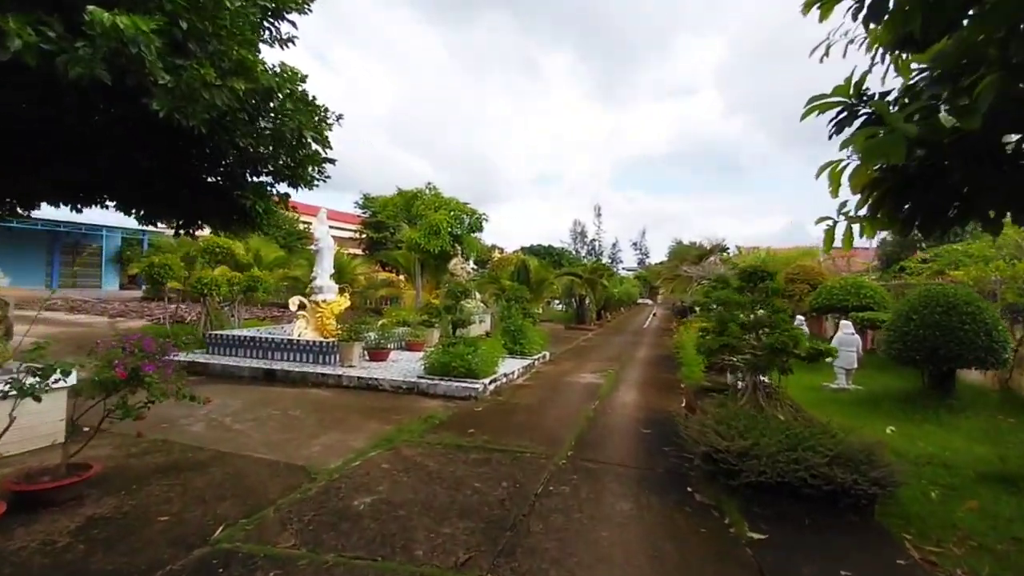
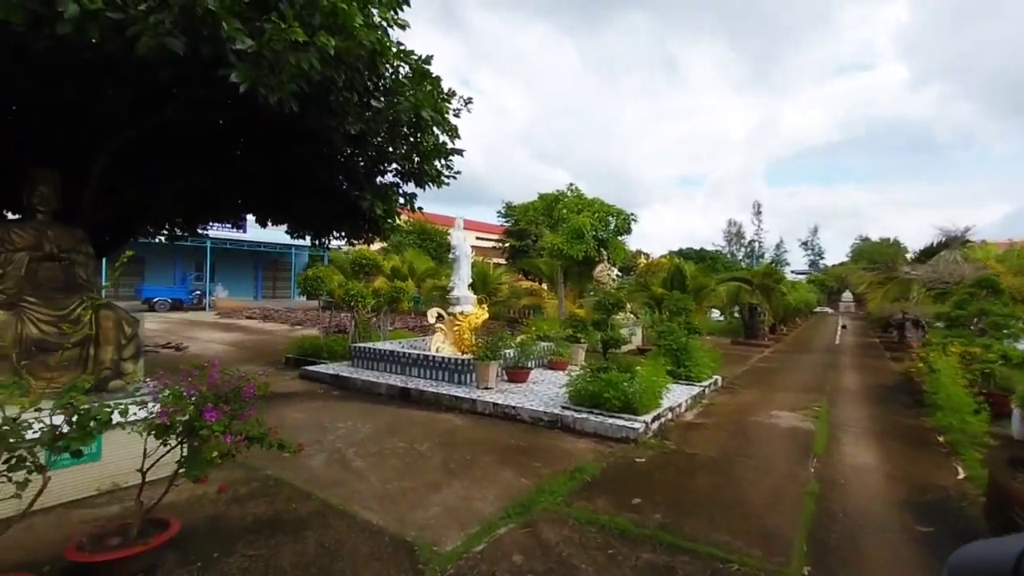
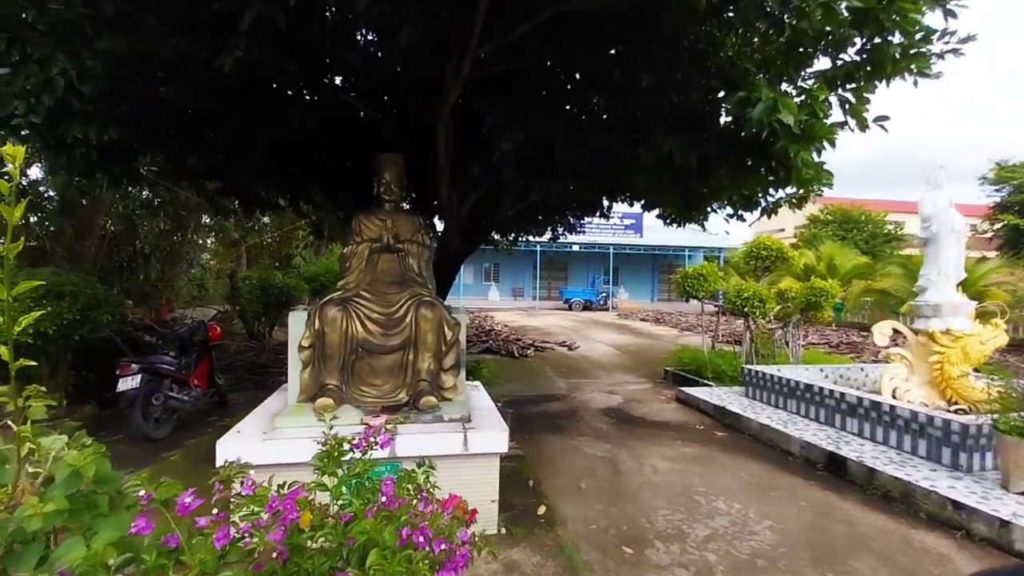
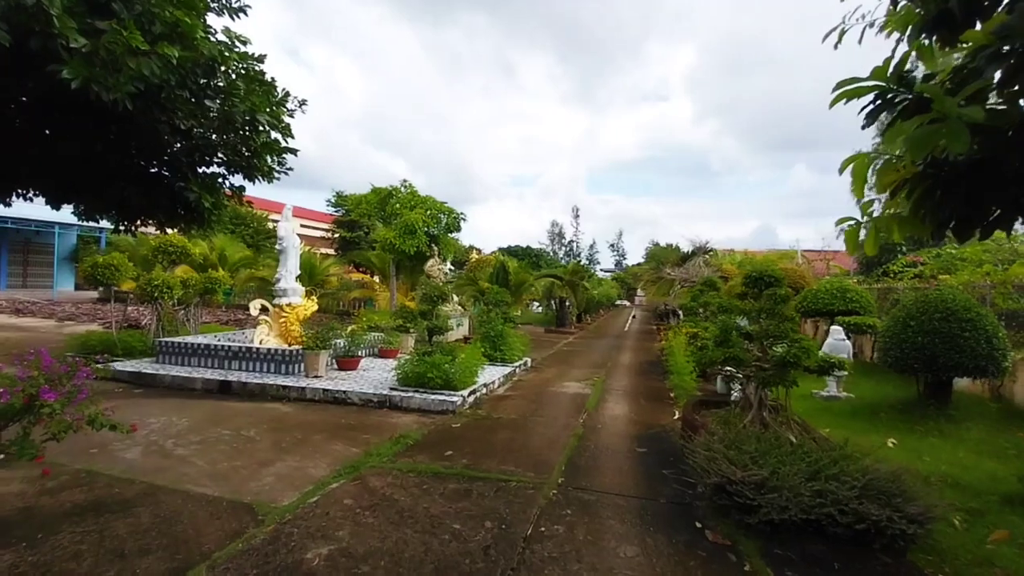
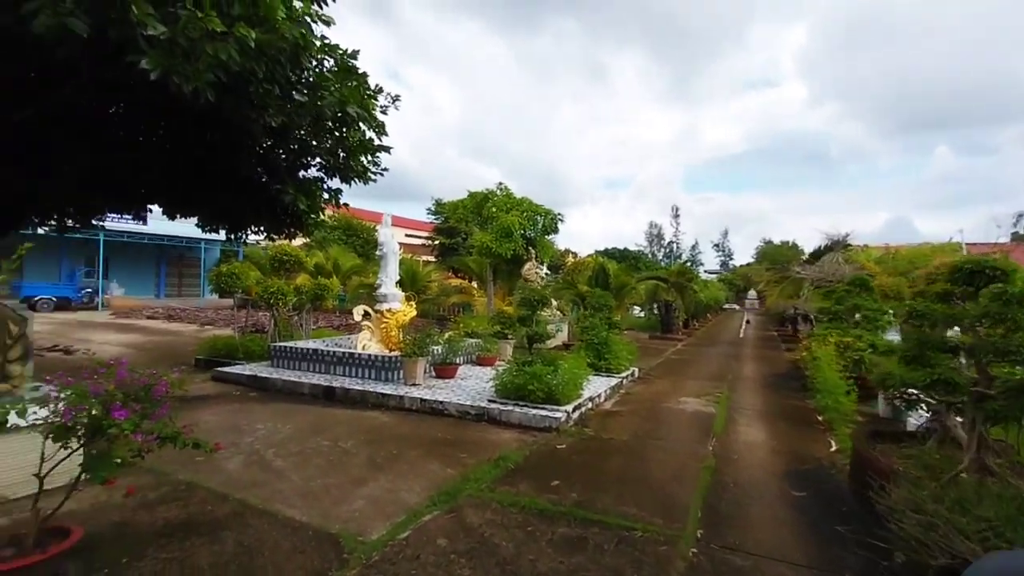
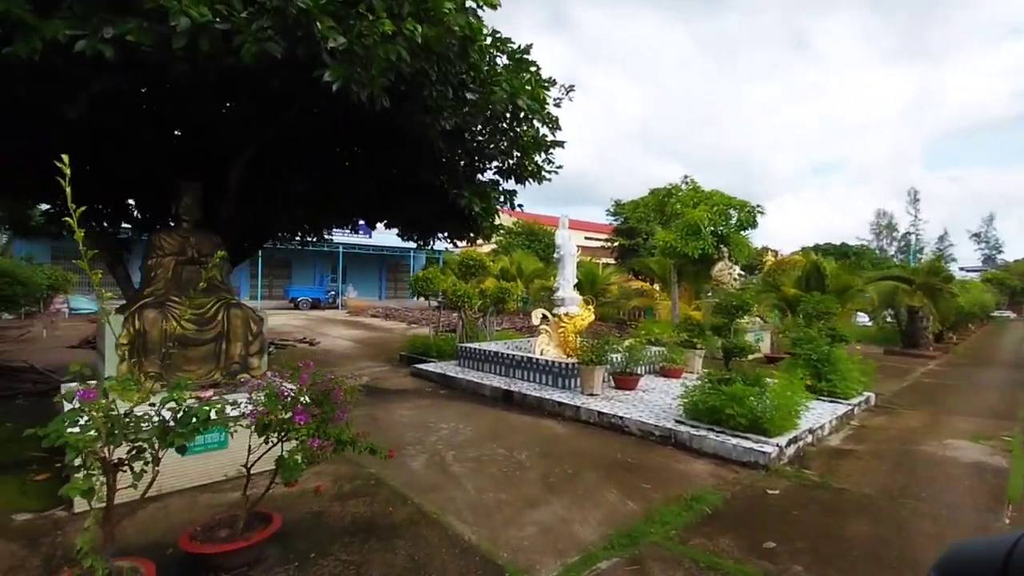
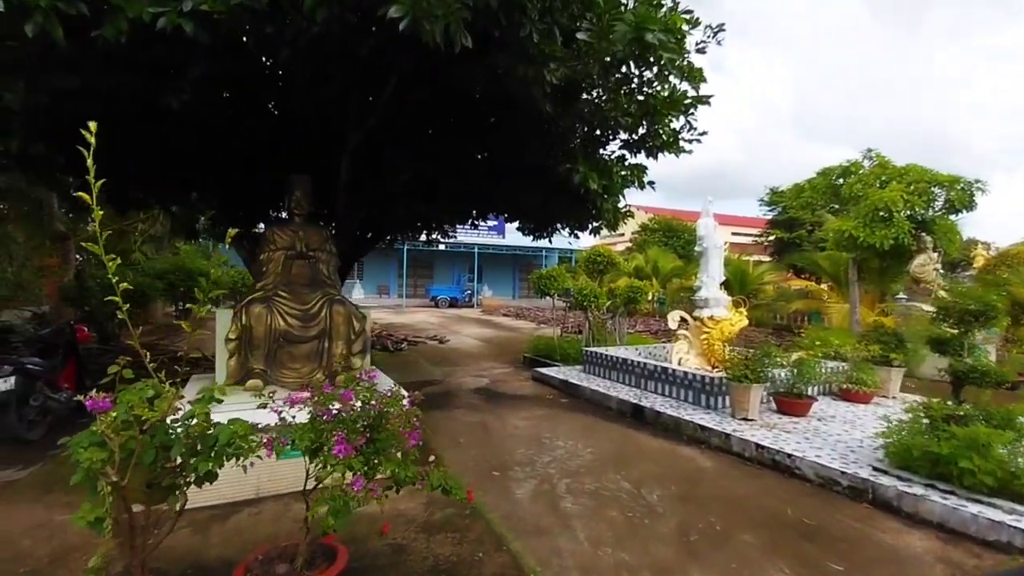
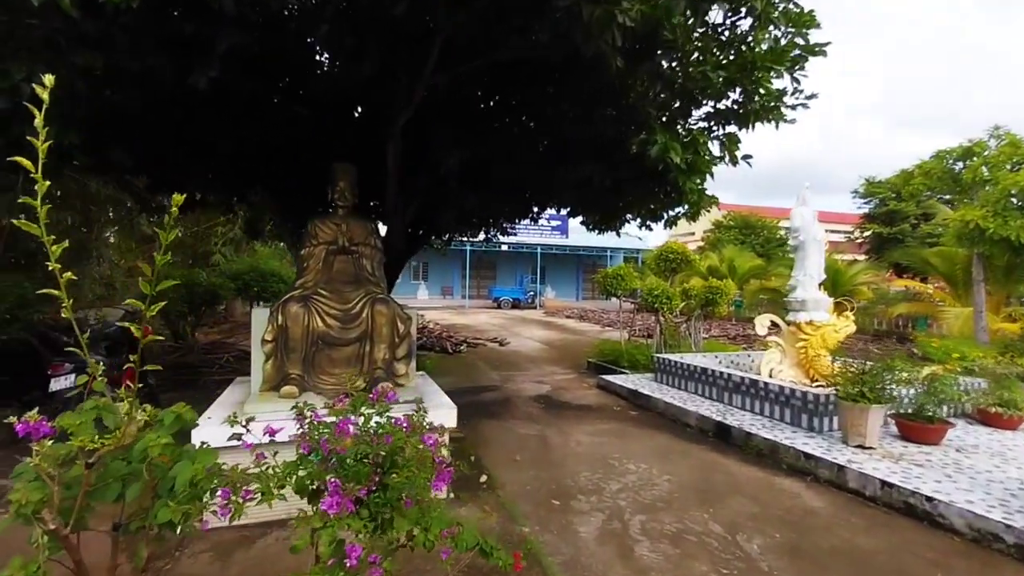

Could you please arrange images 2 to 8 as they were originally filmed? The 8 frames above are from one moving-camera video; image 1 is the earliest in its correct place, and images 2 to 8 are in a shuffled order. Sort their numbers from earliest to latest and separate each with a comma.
4, 5, 2, 6, 7, 8, 3
